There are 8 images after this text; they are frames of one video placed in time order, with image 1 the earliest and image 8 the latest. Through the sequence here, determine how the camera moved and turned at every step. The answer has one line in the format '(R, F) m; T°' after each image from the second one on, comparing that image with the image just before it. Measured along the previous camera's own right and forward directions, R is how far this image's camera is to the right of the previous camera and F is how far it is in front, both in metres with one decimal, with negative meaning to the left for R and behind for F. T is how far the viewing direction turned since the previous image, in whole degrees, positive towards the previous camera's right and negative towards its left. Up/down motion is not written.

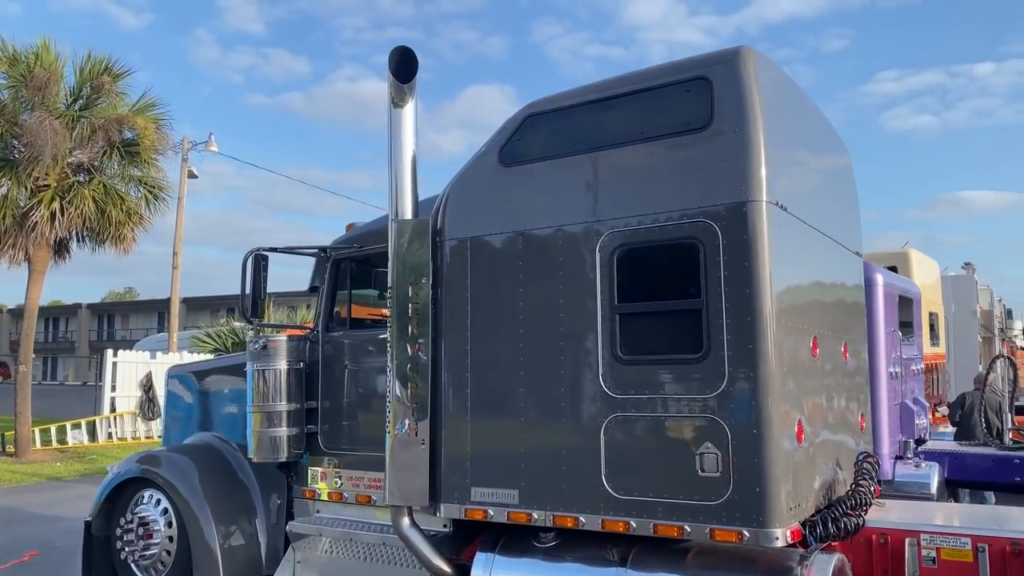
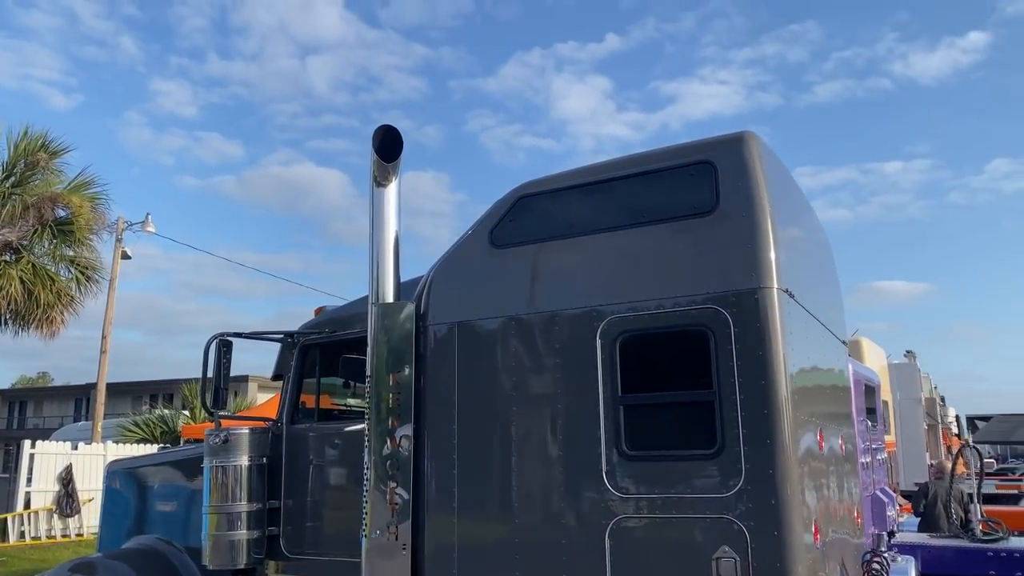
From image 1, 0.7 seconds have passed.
(-0.3, +0.2) m; +4°
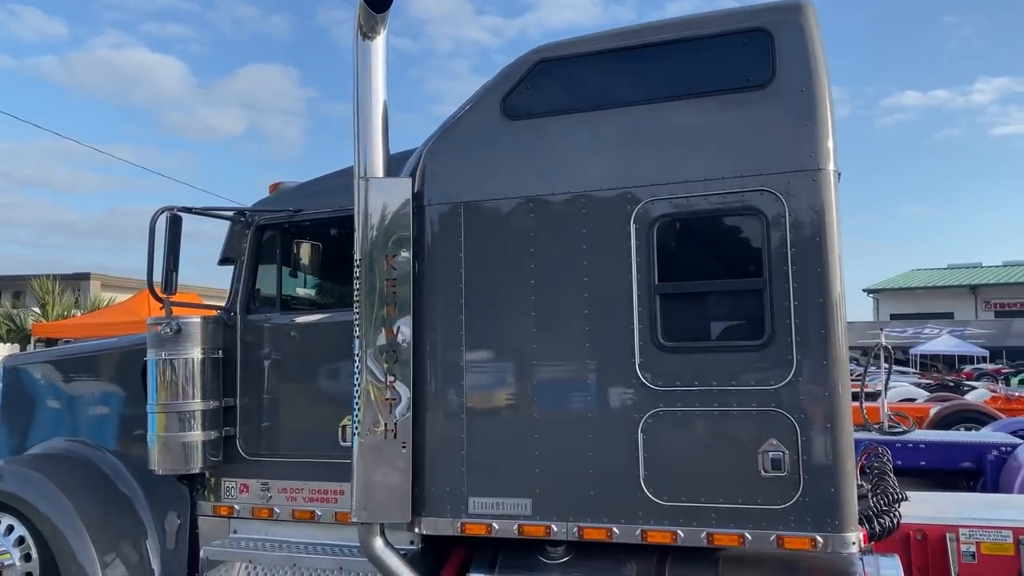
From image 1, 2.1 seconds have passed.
(-0.7, +0.4) m; +10°
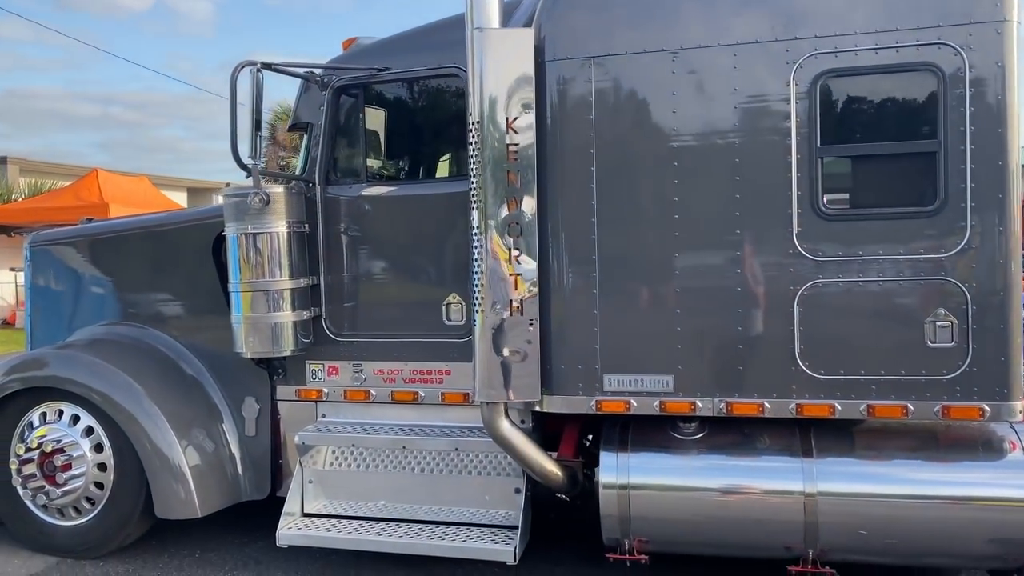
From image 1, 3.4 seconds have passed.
(-0.8, +0.3) m; +5°
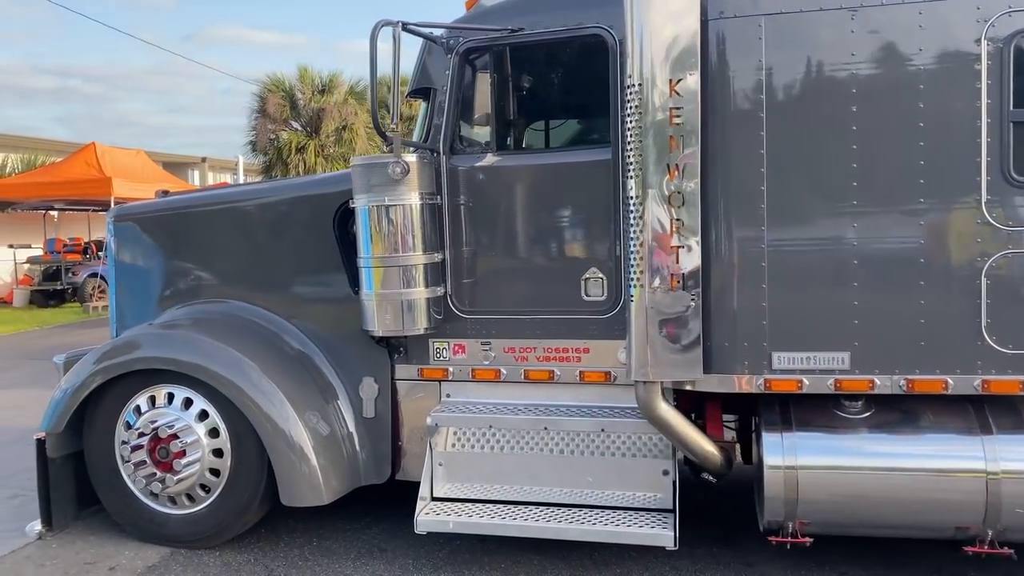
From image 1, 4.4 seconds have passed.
(-0.7, +0.2) m; +2°
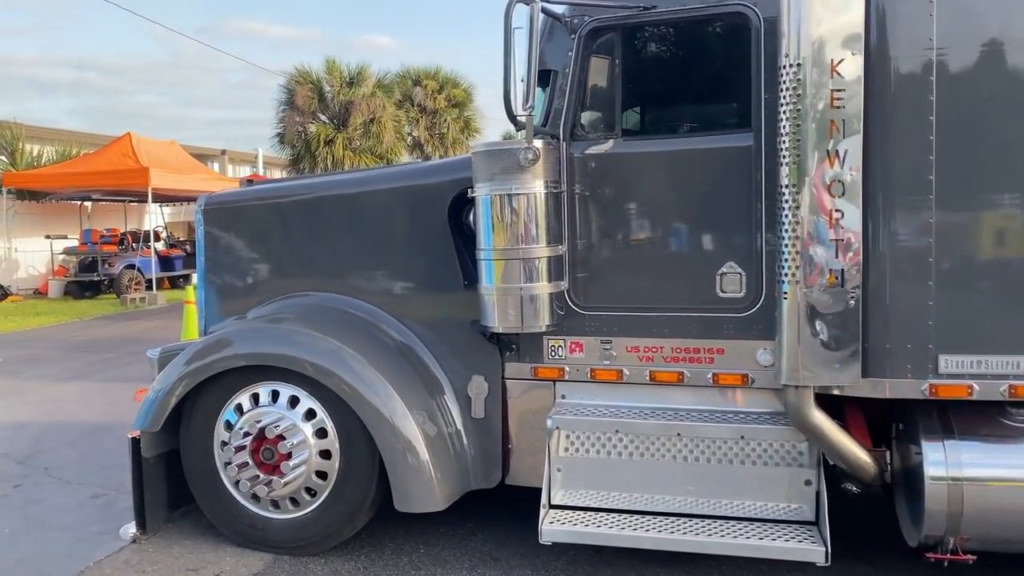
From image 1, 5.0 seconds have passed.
(-0.5, +0.2) m; -1°
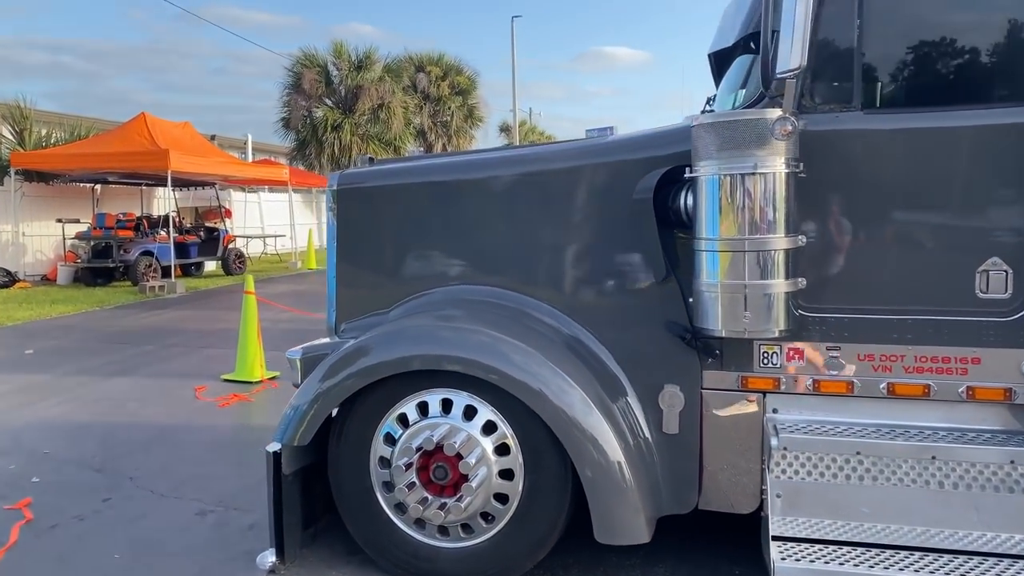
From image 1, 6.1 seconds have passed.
(-0.9, +0.5) m; +1°
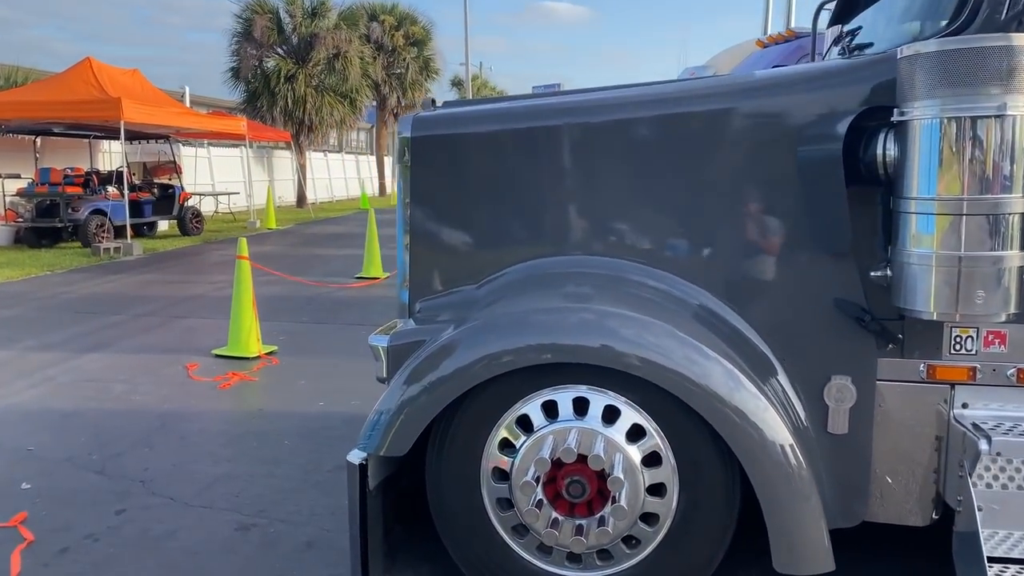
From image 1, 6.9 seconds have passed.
(-0.6, +0.7) m; +4°
